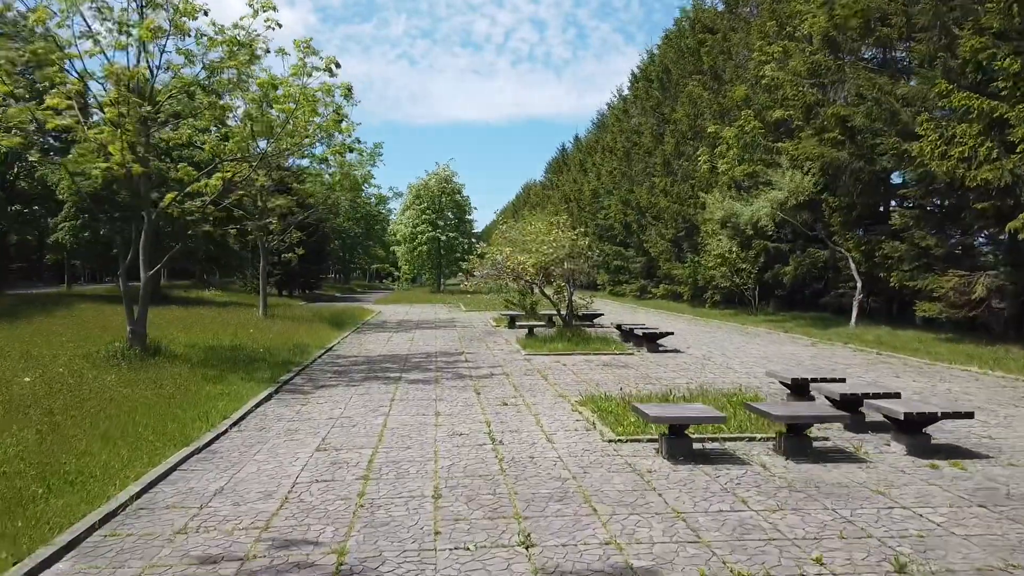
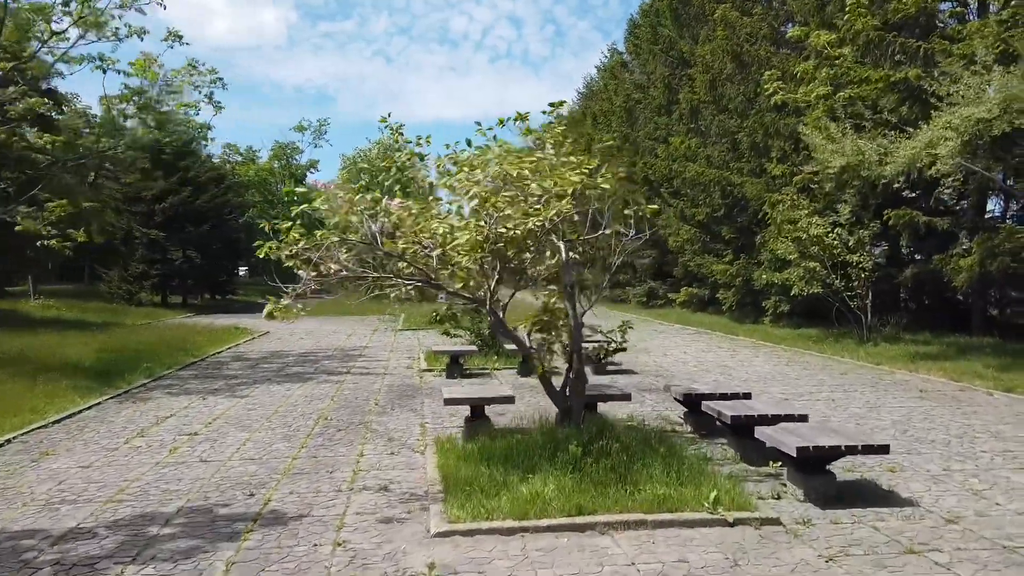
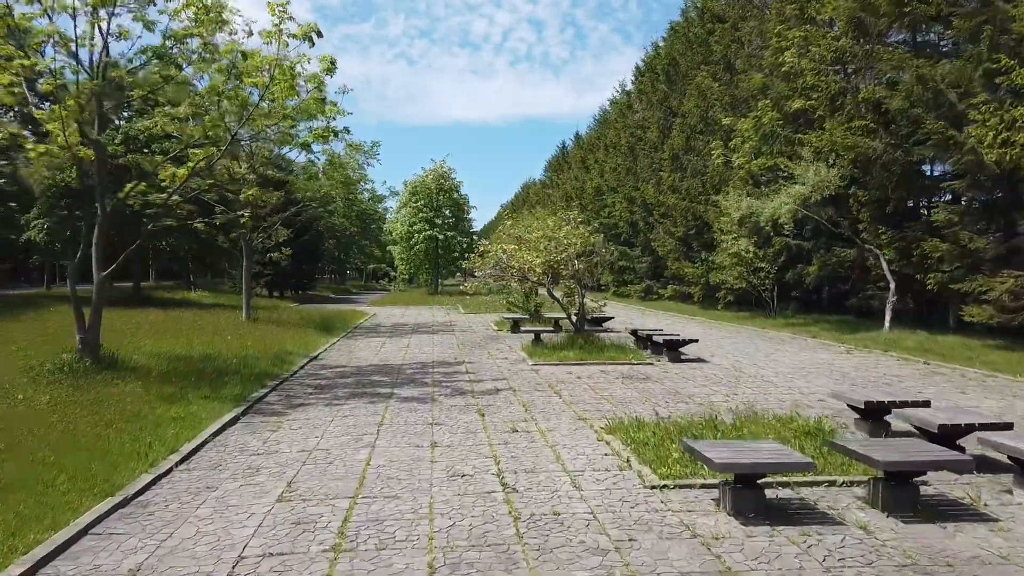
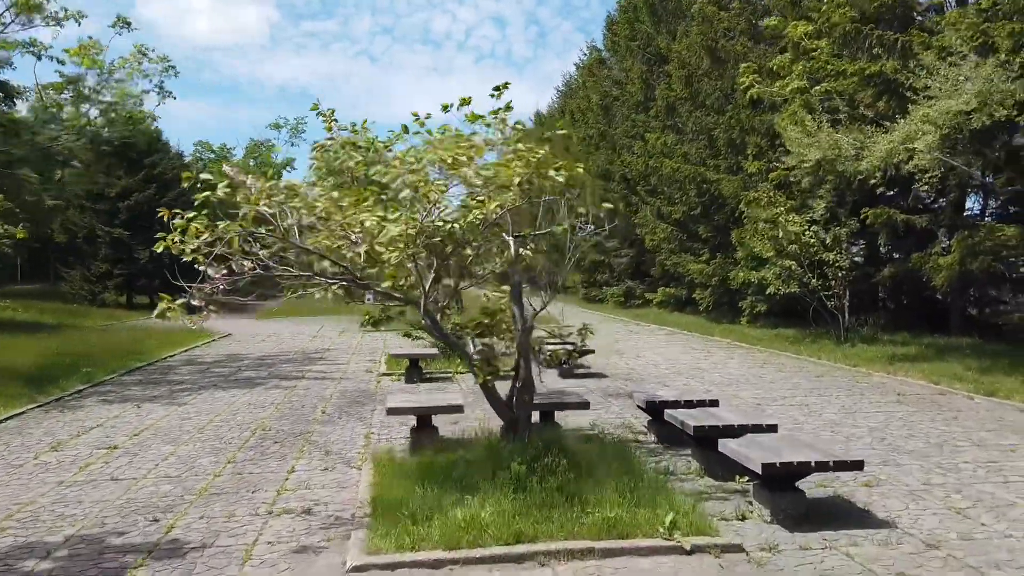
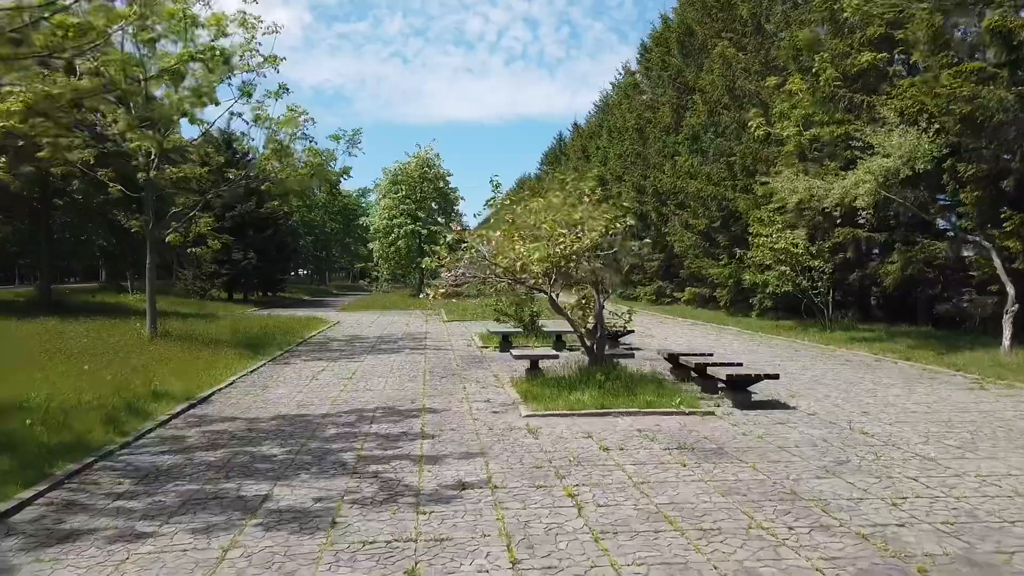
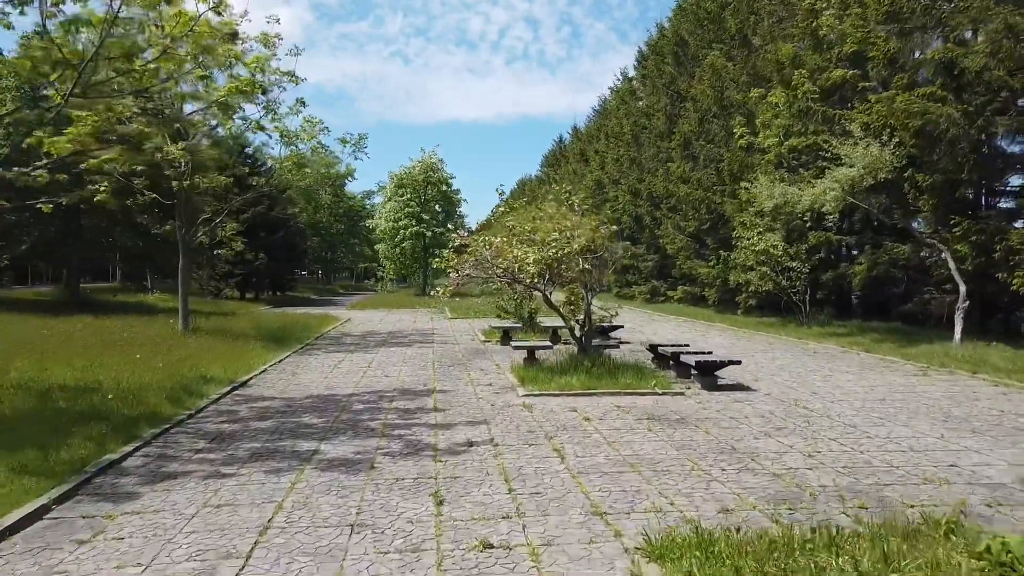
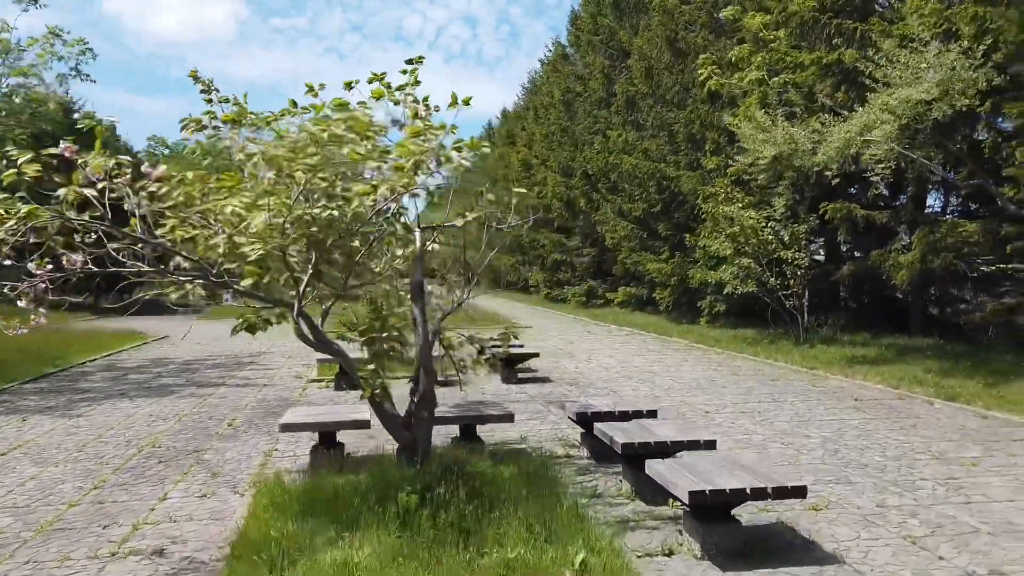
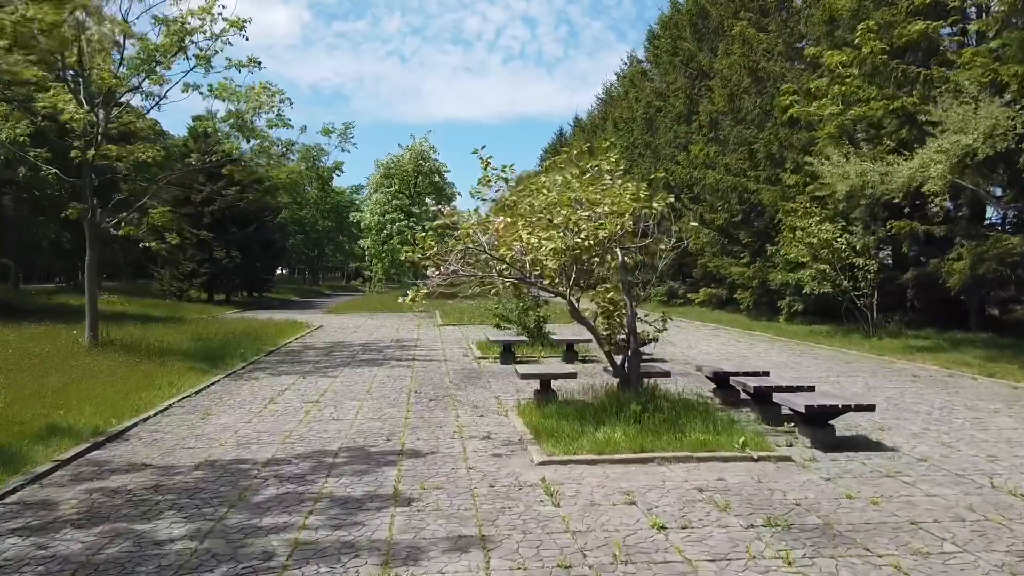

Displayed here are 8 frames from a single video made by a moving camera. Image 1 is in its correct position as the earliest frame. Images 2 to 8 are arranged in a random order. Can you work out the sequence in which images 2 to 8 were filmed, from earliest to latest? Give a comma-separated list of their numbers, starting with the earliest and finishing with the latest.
3, 6, 5, 8, 2, 4, 7
